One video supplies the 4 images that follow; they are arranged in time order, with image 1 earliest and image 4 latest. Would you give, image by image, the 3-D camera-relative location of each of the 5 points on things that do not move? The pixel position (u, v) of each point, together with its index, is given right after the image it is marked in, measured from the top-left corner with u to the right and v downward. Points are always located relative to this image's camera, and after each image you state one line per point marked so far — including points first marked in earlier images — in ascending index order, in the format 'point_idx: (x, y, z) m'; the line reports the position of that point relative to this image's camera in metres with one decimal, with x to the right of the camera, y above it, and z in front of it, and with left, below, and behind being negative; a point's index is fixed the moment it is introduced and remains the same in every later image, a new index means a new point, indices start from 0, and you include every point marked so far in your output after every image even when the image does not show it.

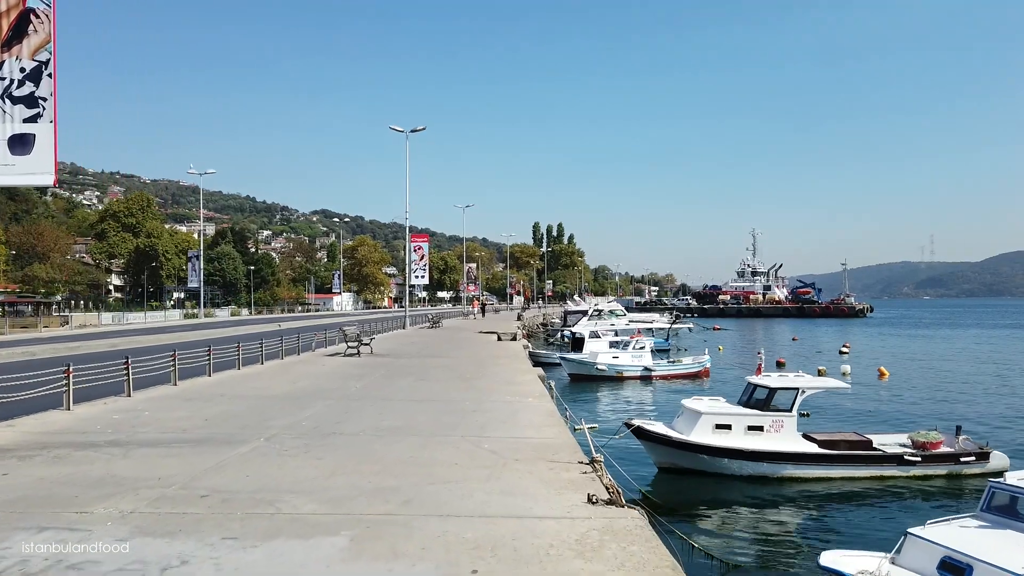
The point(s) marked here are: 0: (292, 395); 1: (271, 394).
0: (-4.4, -2.1, +14.9) m
1: (-4.9, -2.2, +15.0) m
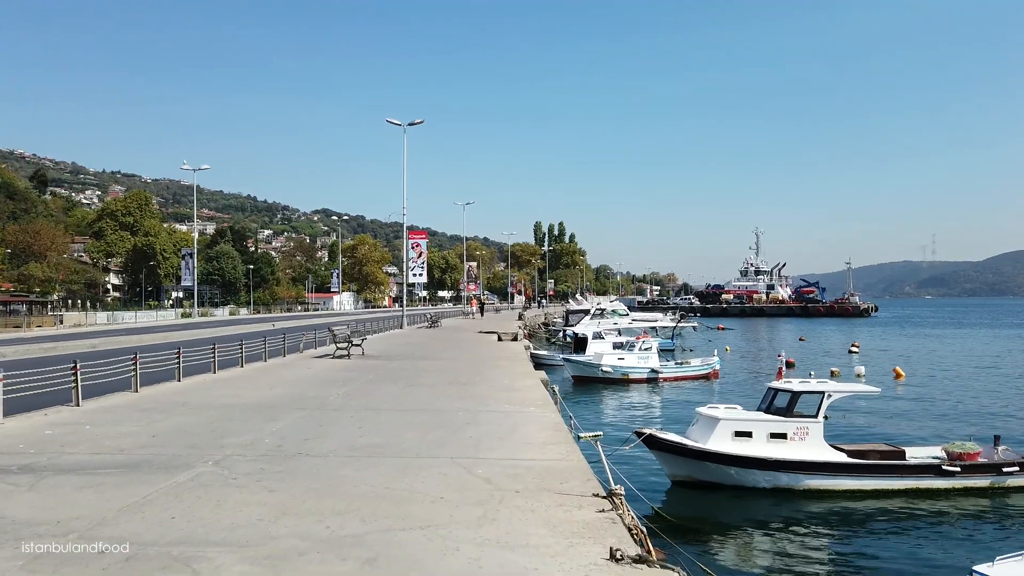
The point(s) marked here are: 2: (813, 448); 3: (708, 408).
0: (-4.4, -2.1, +13.2) m
1: (-4.9, -2.1, +13.3) m
2: (+7.5, -4.0, +18.3) m
3: (+5.1, -3.2, +19.3) m
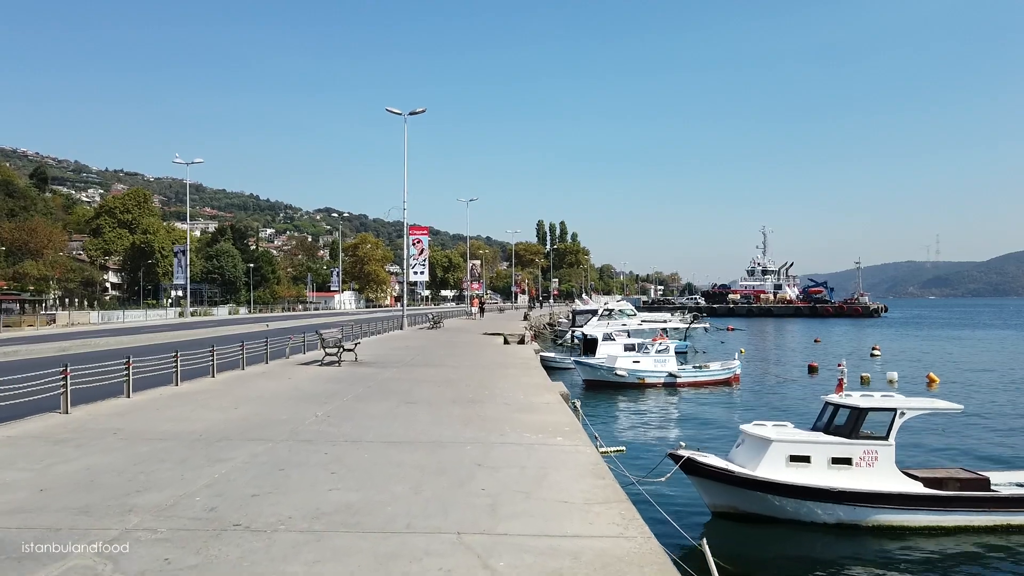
0: (-4.1, -2.0, +10.3) m
1: (-4.6, -2.0, +10.5) m
2: (+7.8, -4.0, +15.5) m
3: (+5.4, -3.1, +16.5) m
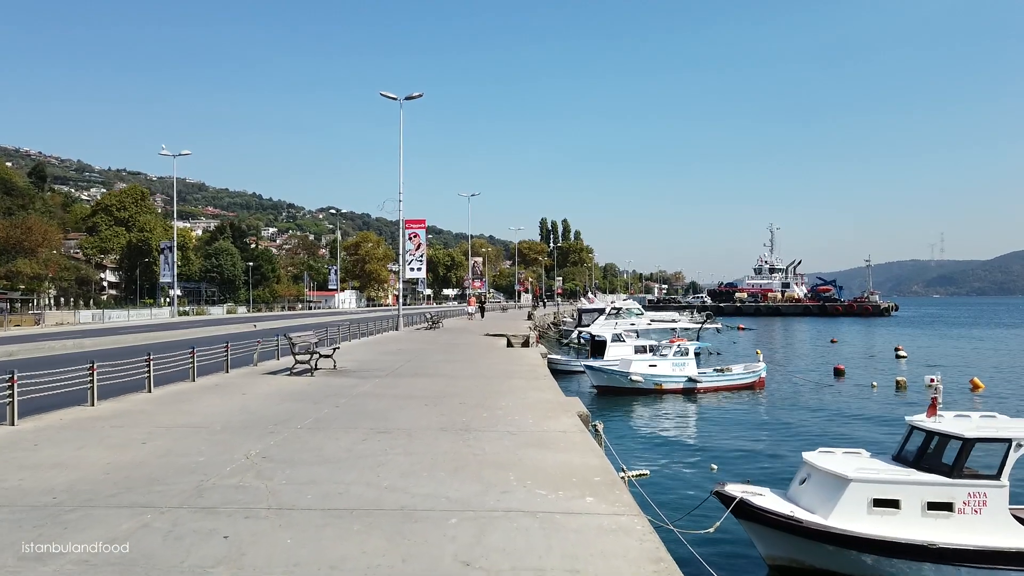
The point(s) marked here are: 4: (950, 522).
0: (-4.0, -1.9, +7.0) m
1: (-4.5, -1.9, +7.1) m
2: (+7.9, -3.8, +12.1) m
3: (+5.5, -3.0, +13.1) m
4: (+7.2, -3.8, +12.1) m
